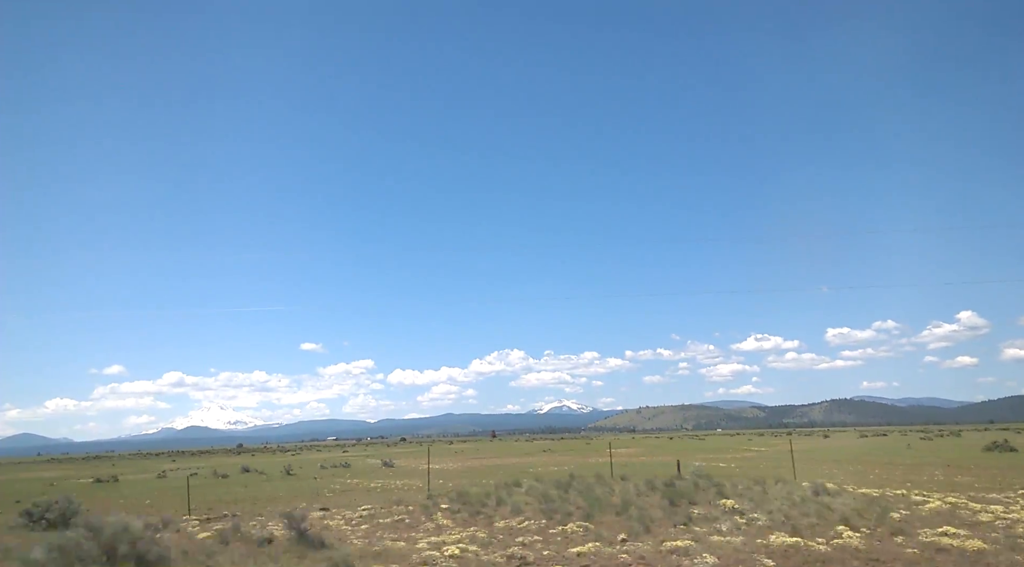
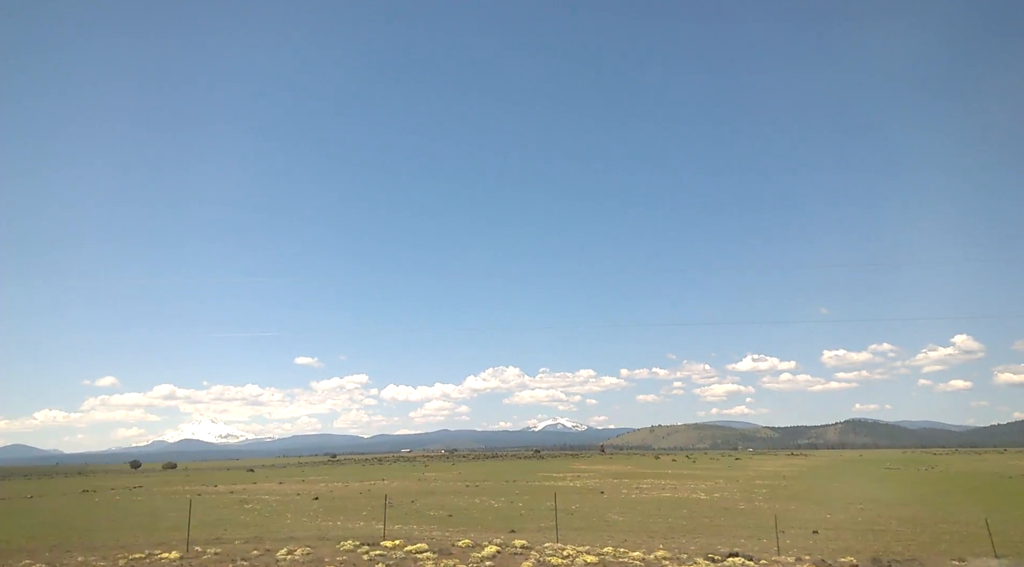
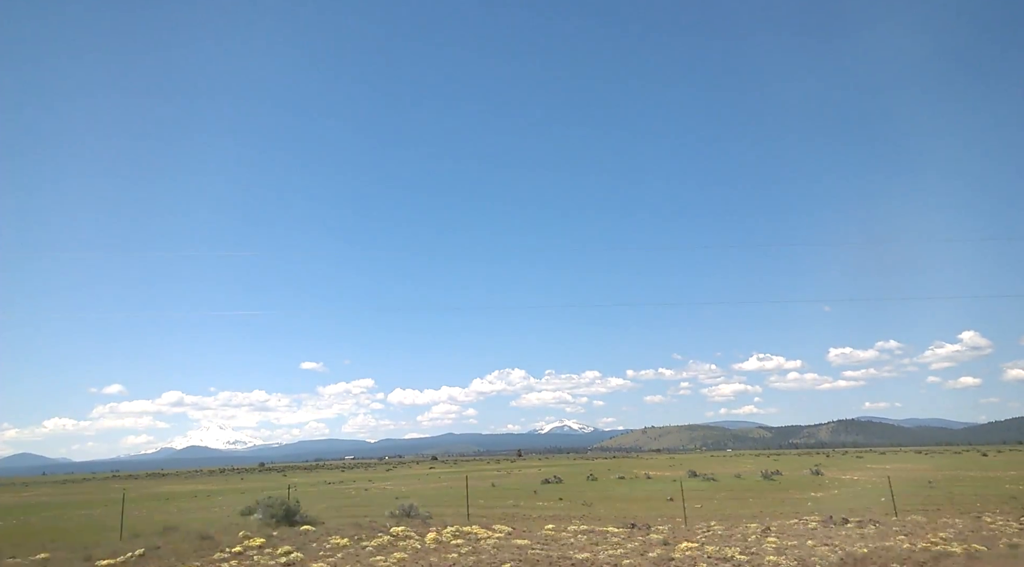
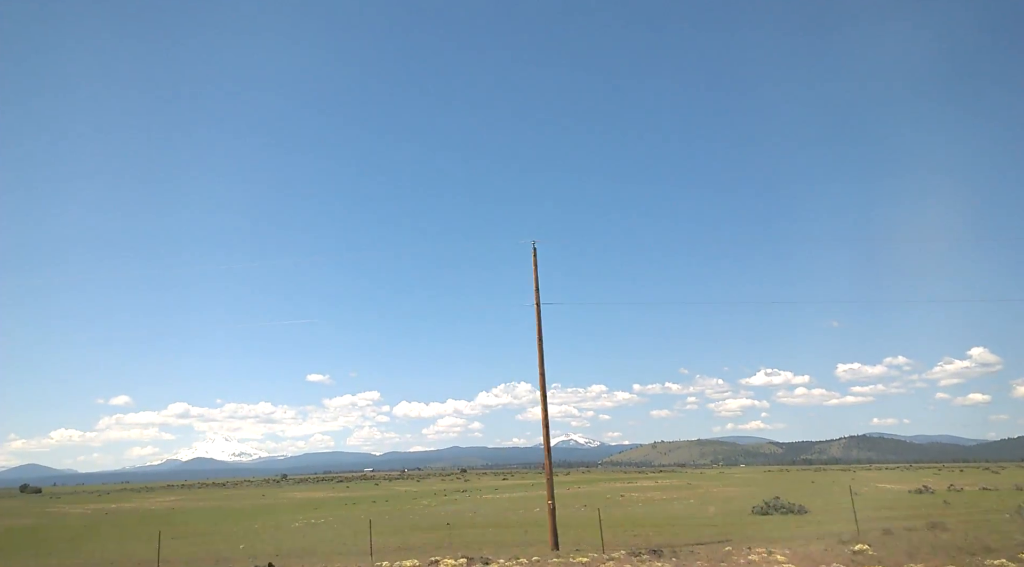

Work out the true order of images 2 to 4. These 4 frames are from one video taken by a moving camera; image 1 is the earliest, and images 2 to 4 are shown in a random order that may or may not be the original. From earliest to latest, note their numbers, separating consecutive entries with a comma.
3, 4, 2
